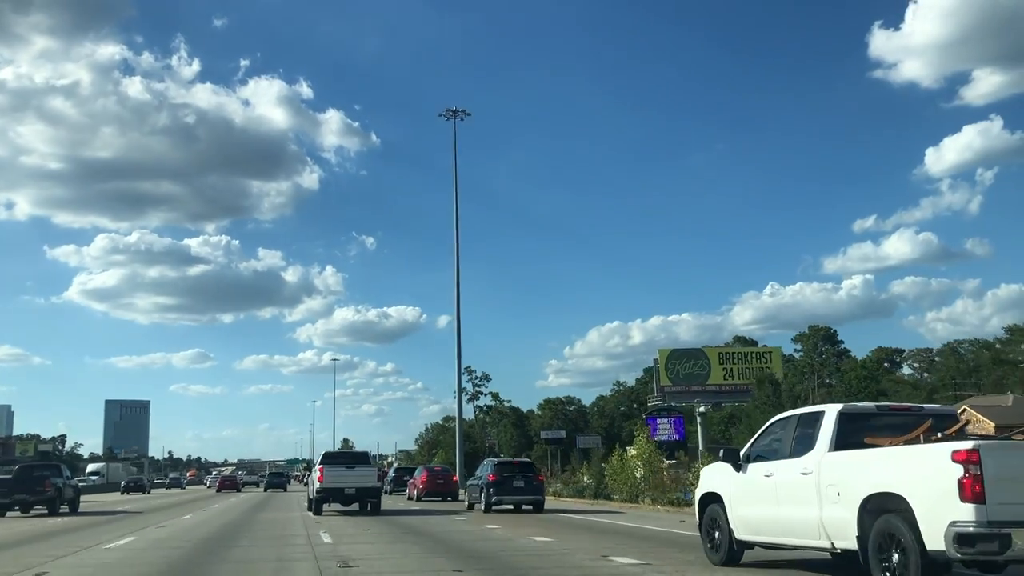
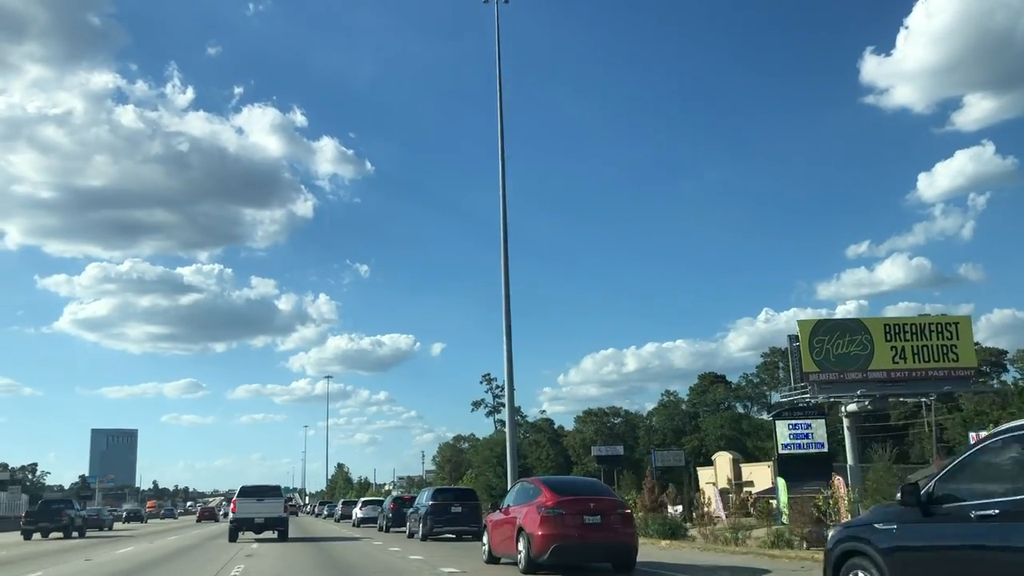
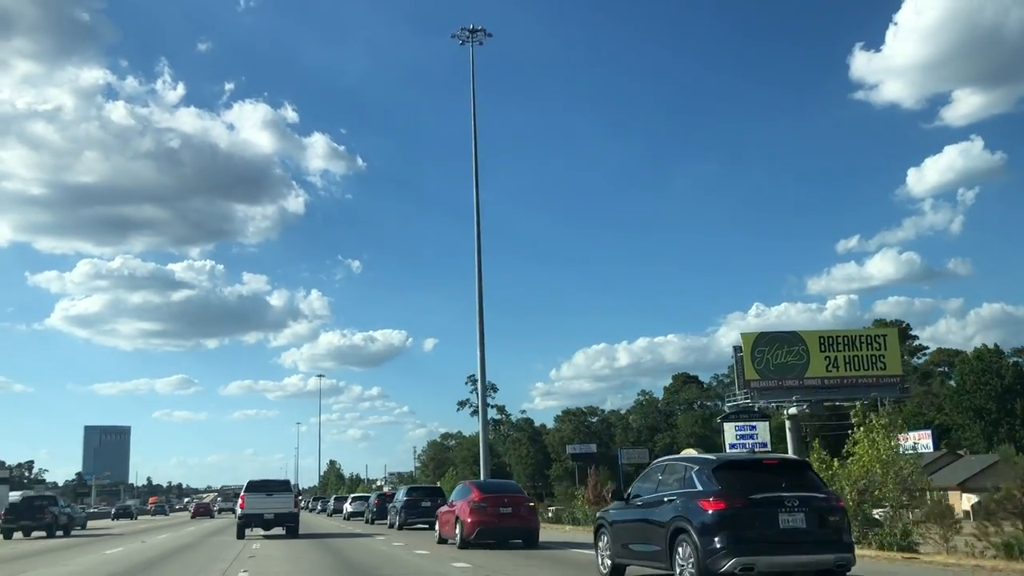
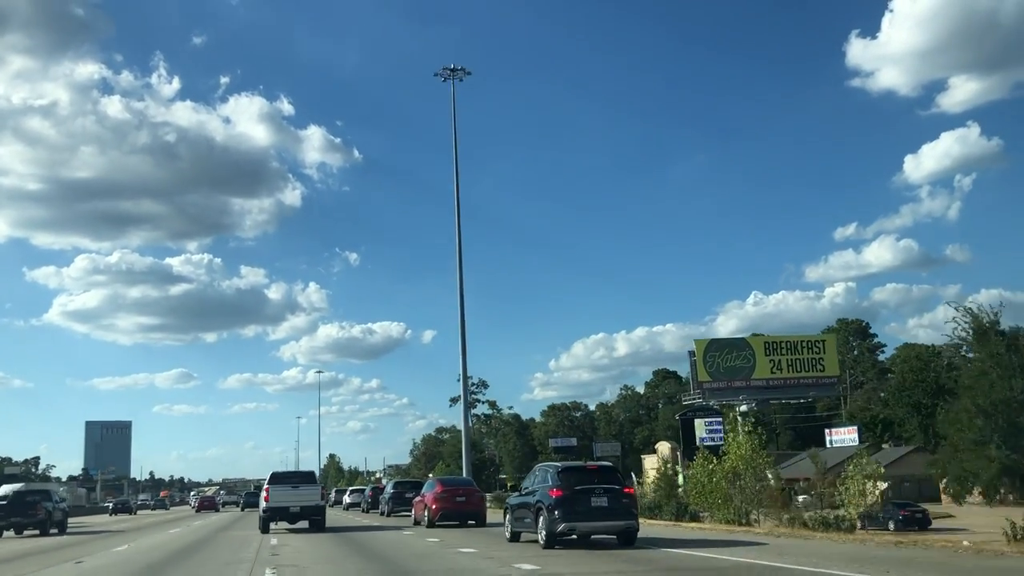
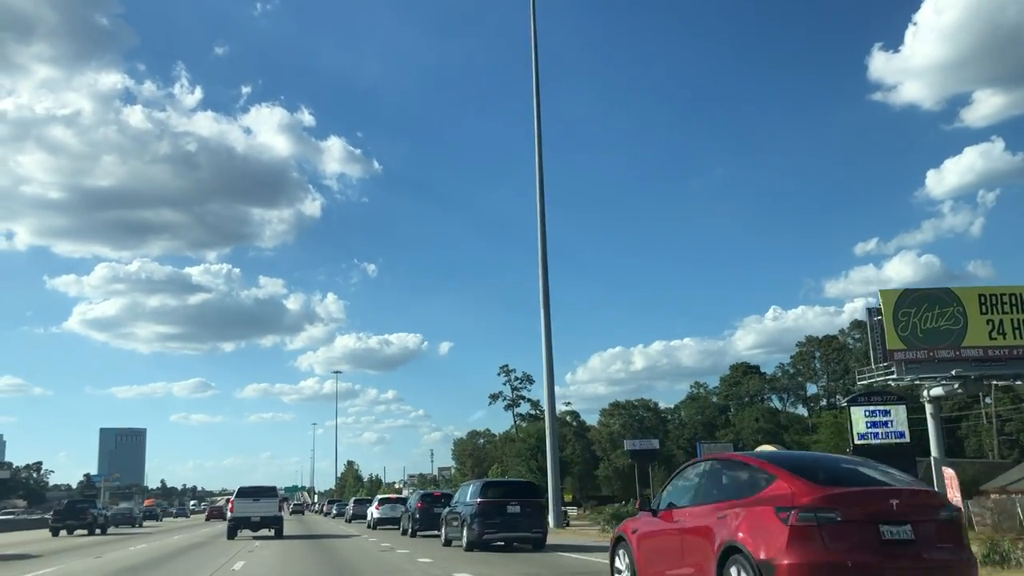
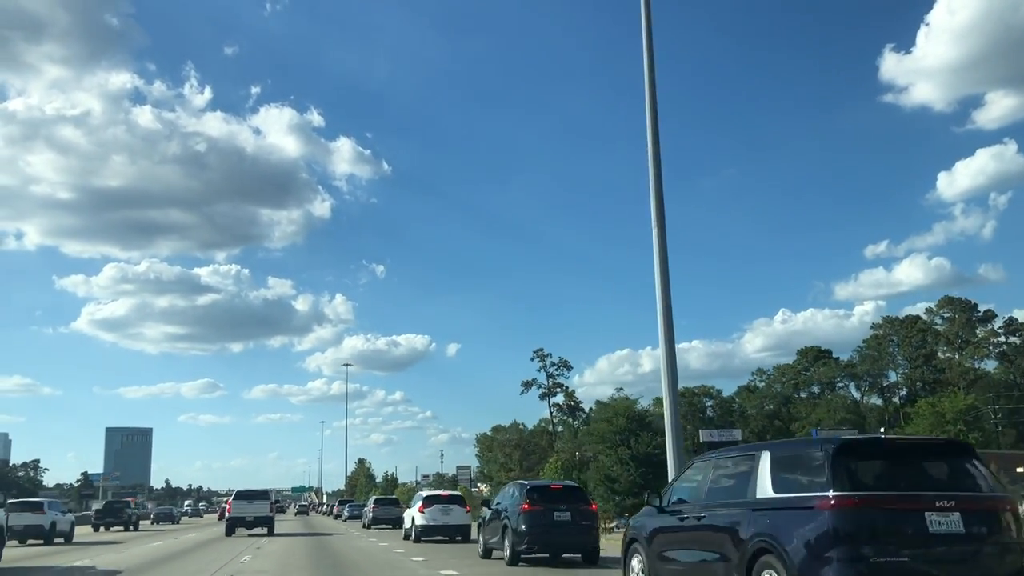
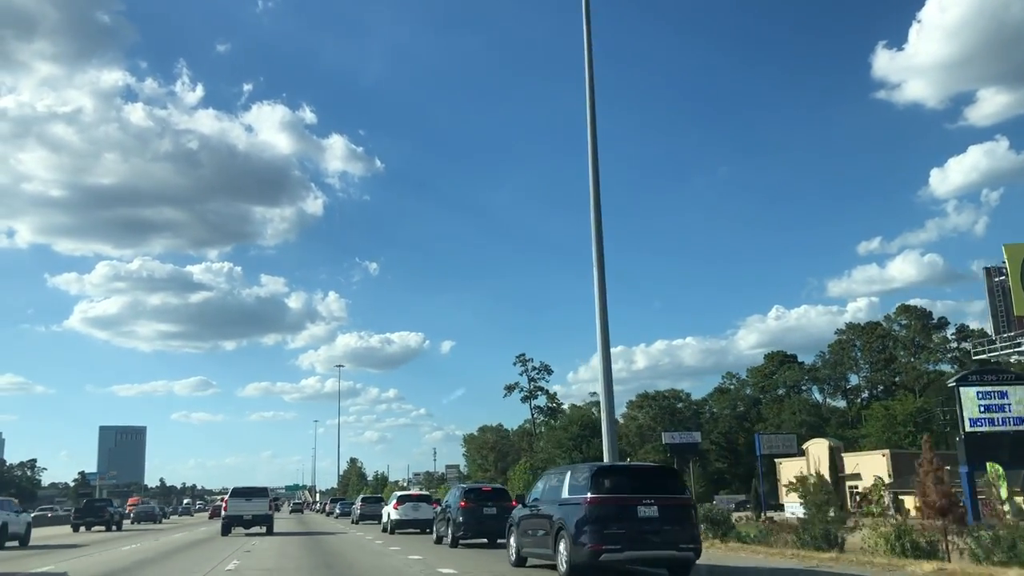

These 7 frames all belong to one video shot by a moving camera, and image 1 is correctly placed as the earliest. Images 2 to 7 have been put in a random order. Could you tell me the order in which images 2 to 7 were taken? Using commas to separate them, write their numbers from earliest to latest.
4, 3, 2, 5, 7, 6
